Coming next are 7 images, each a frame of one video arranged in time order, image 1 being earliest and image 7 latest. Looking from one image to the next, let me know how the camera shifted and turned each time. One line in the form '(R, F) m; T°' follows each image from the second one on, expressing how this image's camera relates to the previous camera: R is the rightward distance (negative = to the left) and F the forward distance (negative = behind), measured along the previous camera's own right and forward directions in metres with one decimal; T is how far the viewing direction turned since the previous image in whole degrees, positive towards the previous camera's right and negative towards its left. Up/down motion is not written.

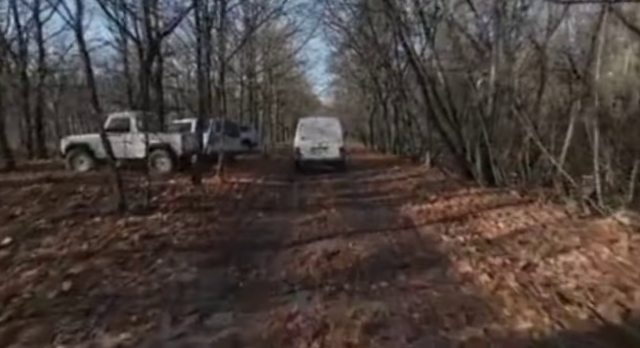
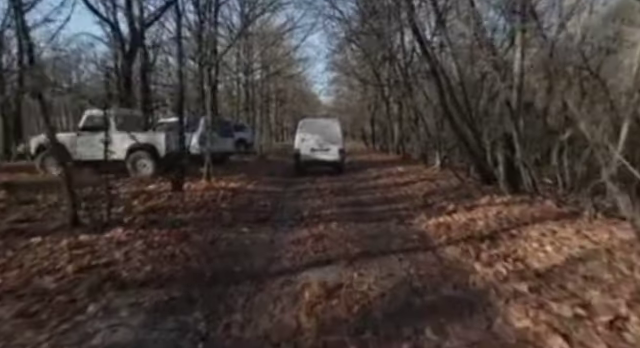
(+0.1, +2.0) m; 0°
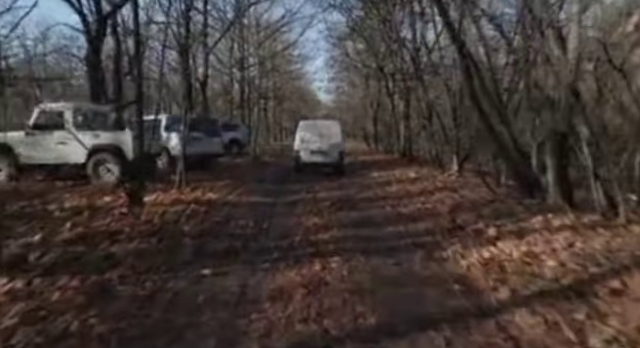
(+0.1, +3.0) m; 0°
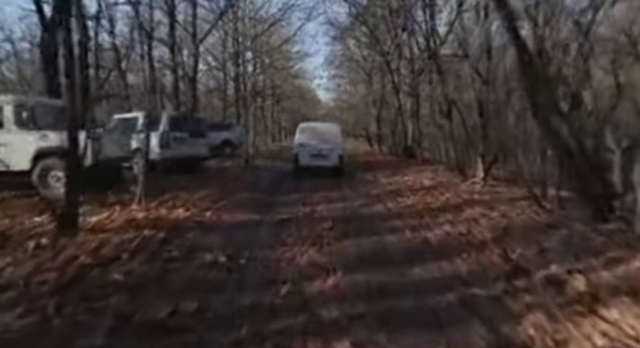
(0.0, +2.9) m; 0°
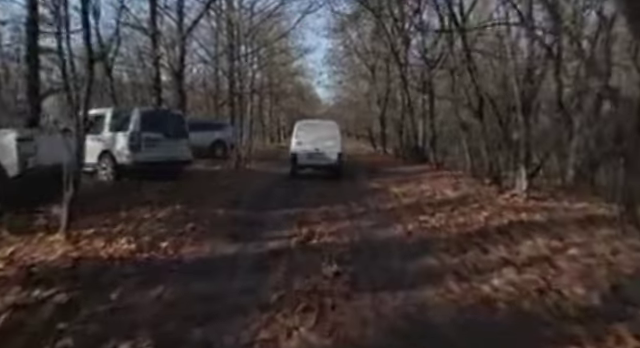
(0.0, +3.1) m; 0°
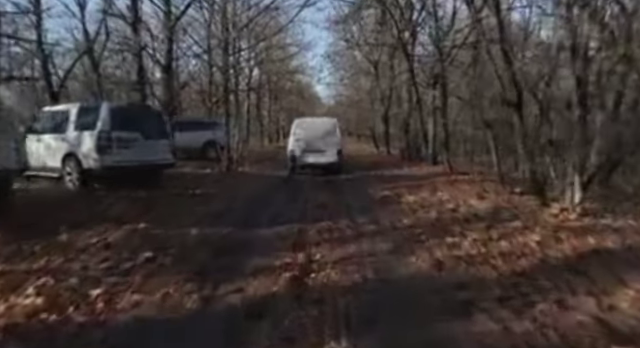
(0.0, +2.5) m; 0°
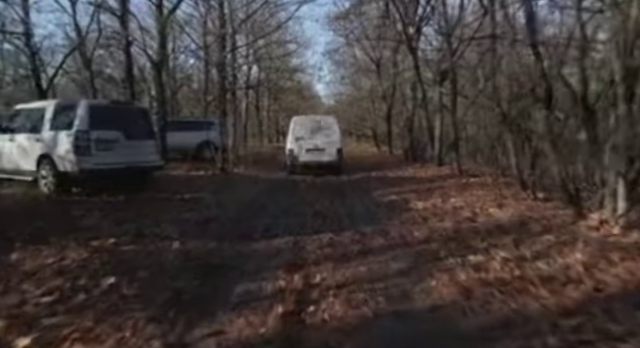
(0.0, +1.4) m; 0°
